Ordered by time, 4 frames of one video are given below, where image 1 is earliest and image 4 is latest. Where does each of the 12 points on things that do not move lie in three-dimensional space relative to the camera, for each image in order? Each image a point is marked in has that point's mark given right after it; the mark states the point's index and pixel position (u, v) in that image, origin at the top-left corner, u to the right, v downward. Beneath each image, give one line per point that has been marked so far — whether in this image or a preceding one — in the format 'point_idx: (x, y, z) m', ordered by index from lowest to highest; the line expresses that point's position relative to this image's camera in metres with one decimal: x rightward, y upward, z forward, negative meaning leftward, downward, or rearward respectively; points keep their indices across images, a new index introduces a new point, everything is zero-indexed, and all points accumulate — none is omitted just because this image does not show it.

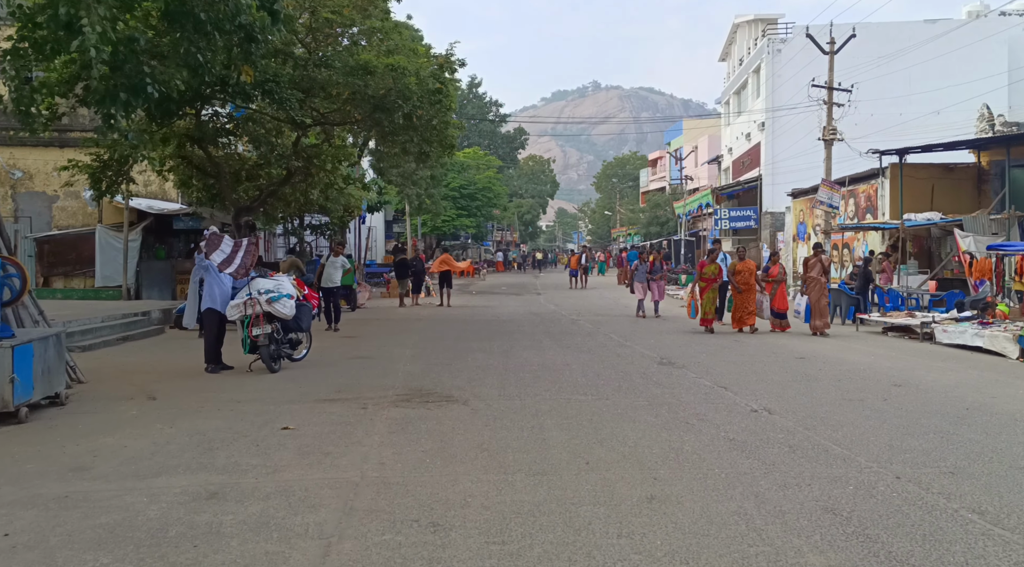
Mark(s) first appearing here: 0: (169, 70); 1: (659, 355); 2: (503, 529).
0: (-4.6, +2.9, +13.8) m
1: (+2.0, -1.0, +13.8) m
2: (-0.1, -1.3, +5.3) m
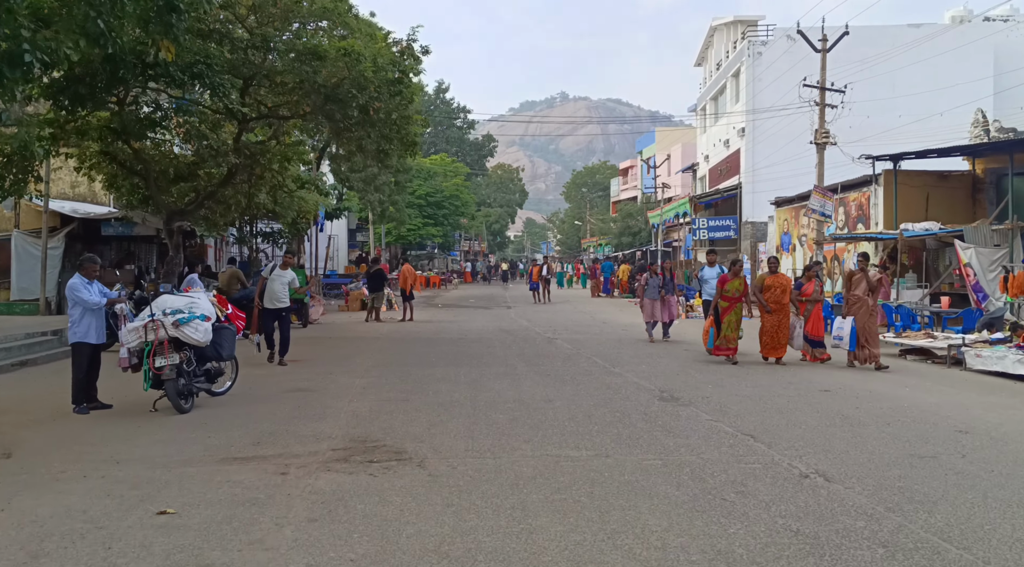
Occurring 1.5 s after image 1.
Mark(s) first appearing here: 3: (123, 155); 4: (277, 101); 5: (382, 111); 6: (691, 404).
0: (-4.9, +2.7, +11.3) m
1: (+1.6, -1.2, +11.5) m
2: (-0.1, -1.4, +3.0) m
3: (-7.0, +2.3, +18.6) m
4: (-4.2, +3.3, +18.6) m
5: (-2.3, +3.0, +17.8) m
6: (+1.8, -1.2, +10.6) m
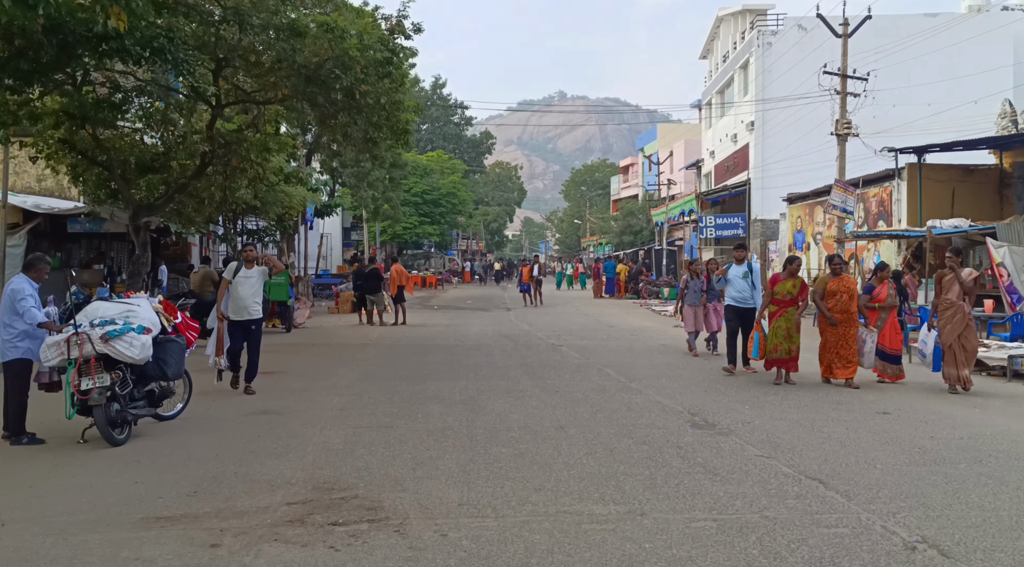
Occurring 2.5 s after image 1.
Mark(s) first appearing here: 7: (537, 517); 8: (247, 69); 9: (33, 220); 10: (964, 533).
0: (-4.9, +2.6, +9.6) m
1: (+1.7, -1.2, +9.8) m
2: (-0.1, -1.4, +1.2) m
3: (-7.0, +2.3, +16.8) m
4: (-4.2, +3.3, +16.8) m
5: (-2.2, +2.9, +16.0) m
6: (+1.9, -1.3, +8.8) m
7: (+0.1, -1.3, +5.7) m
8: (-4.2, +3.4, +16.1) m
9: (-9.2, +1.2, +19.6) m
10: (+2.4, -1.3, +5.4) m
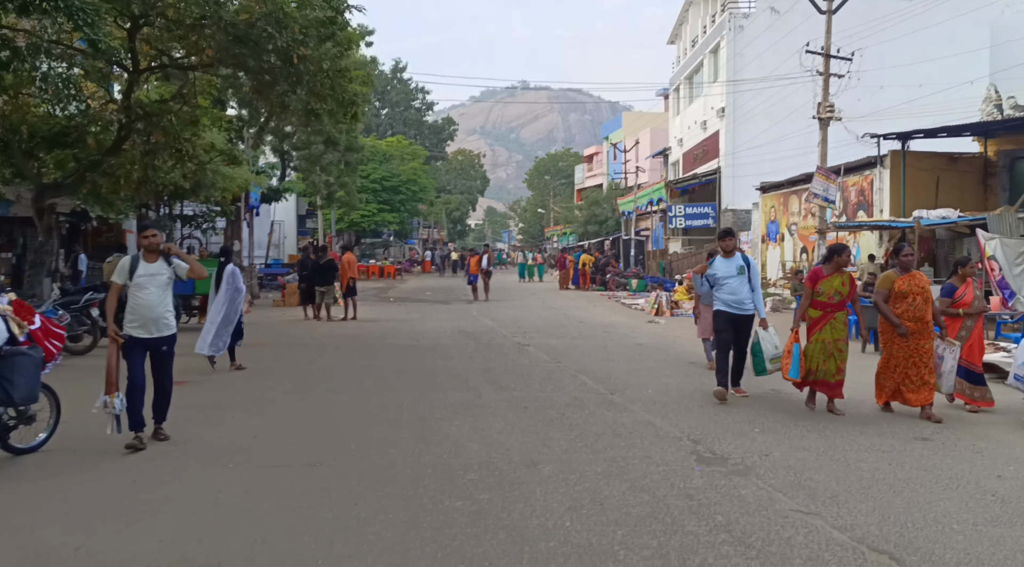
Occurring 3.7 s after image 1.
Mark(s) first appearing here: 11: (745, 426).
0: (-5.2, +2.7, +7.4) m
1: (+1.3, -1.2, +7.9) m
2: (-0.1, -1.5, -0.7) m
3: (-7.5, +2.4, +14.5) m
4: (-4.8, +3.4, +14.7) m
5: (-2.8, +3.0, +13.9) m
6: (+1.6, -1.3, +6.9) m
7: (0.0, -1.3, +3.7) m
8: (-4.7, +3.5, +14.0) m
9: (-9.8, +1.4, +17.3) m
10: (+2.3, -1.3, +3.6) m
11: (+2.0, -1.2, +8.6) m
